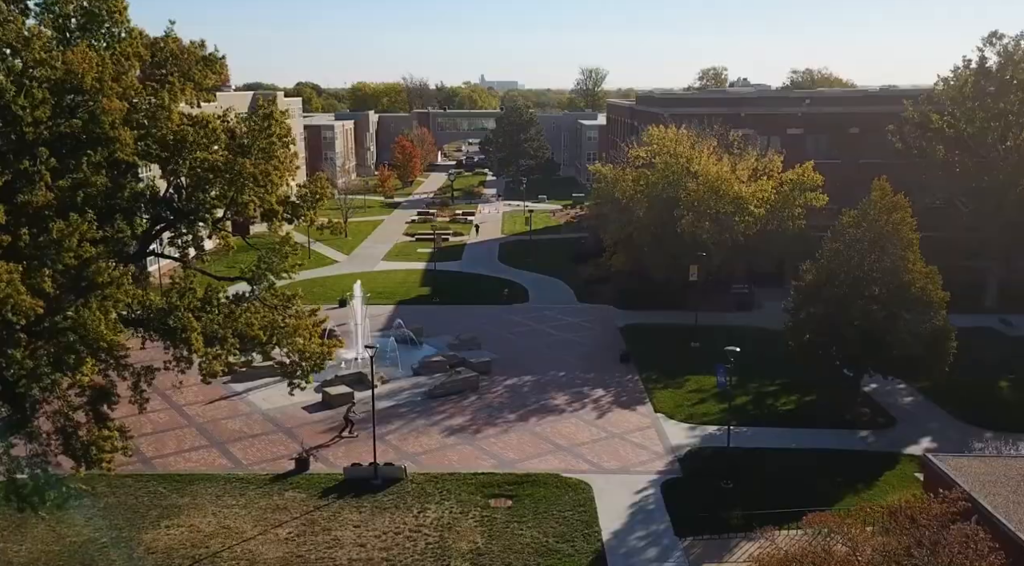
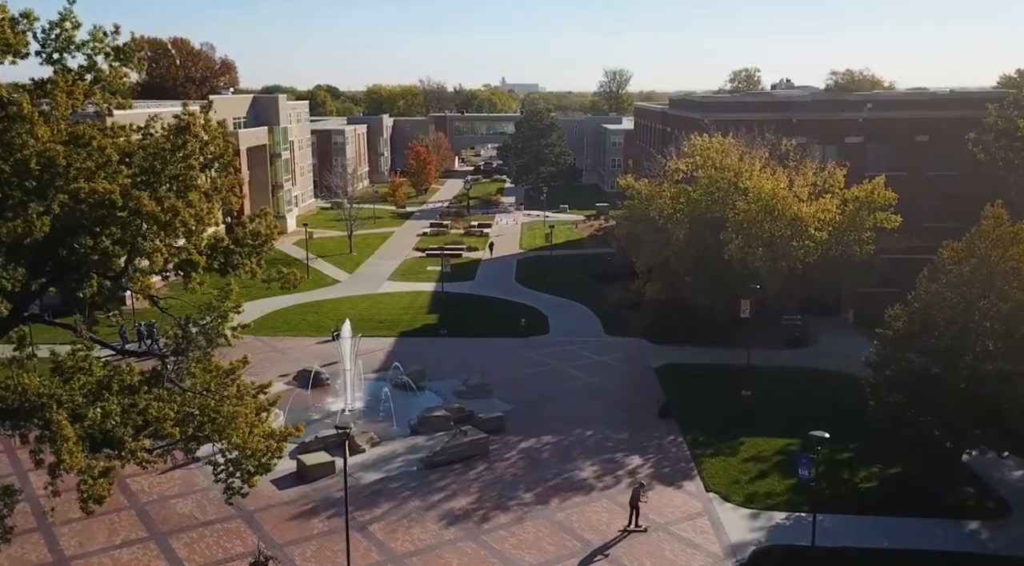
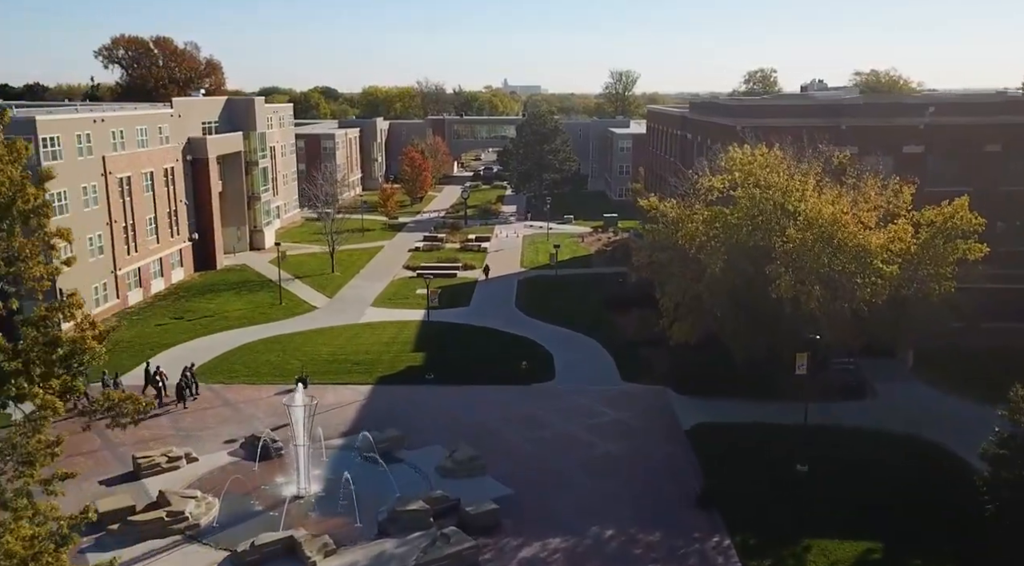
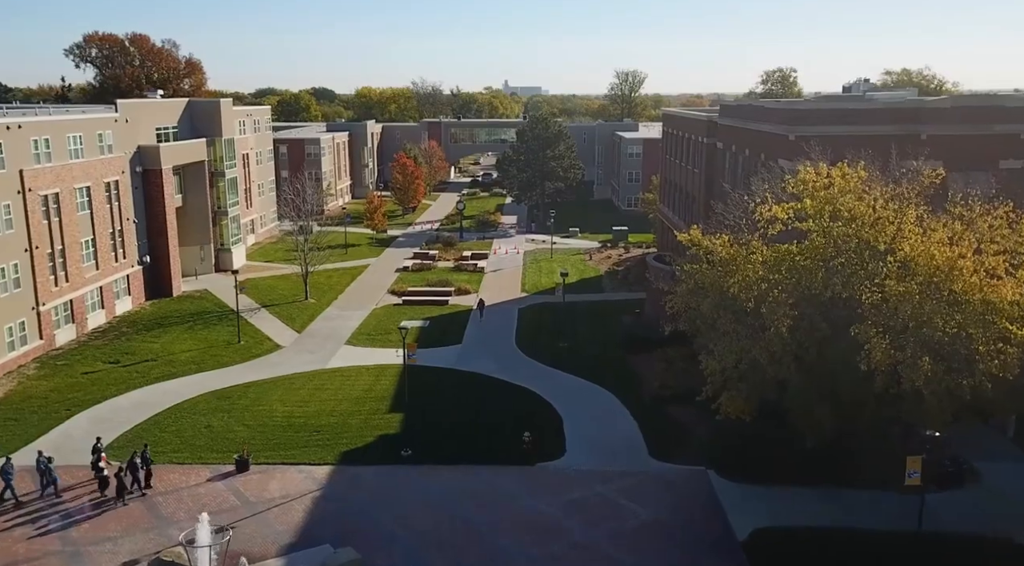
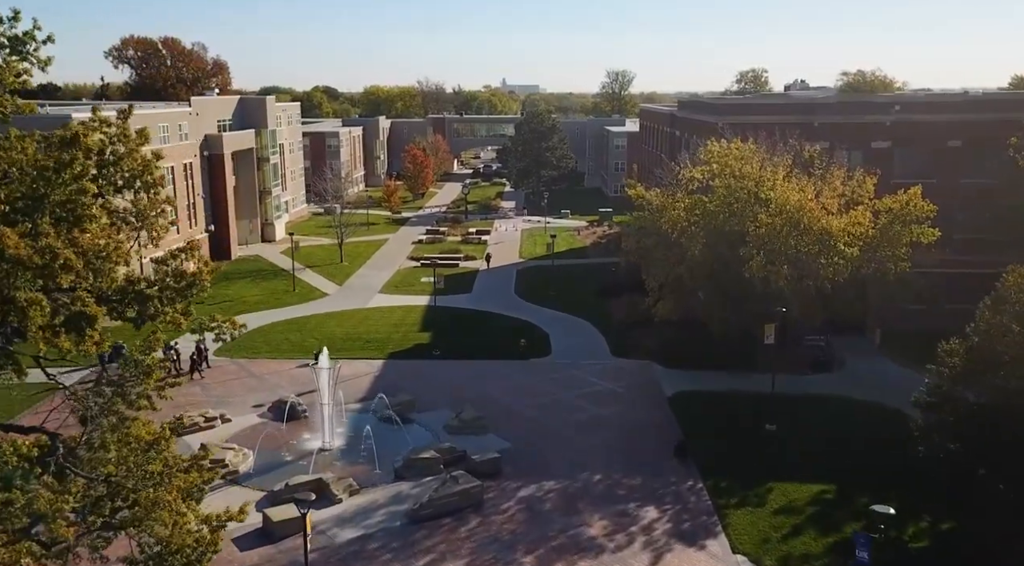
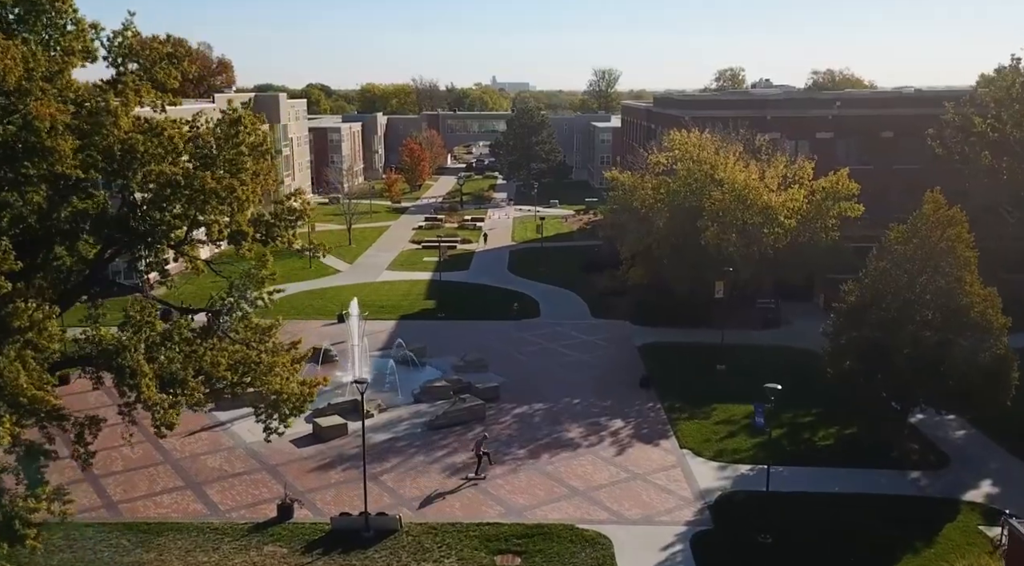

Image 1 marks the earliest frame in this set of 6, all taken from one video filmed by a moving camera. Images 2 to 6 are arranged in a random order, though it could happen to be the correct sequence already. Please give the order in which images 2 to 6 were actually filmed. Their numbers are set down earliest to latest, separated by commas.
6, 2, 5, 3, 4
